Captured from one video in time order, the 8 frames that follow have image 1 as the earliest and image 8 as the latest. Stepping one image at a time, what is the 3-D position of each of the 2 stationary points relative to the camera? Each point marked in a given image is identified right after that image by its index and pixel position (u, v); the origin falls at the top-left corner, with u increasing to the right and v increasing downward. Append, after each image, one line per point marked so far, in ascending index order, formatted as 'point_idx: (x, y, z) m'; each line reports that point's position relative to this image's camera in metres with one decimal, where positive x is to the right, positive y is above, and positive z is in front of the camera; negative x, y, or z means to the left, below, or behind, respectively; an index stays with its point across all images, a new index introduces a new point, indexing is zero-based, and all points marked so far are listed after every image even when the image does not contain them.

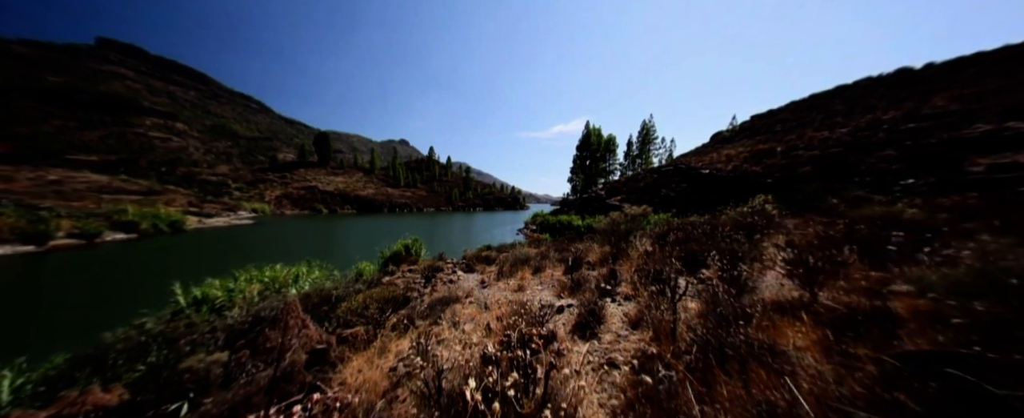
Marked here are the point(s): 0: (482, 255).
0: (-1.4, -2.1, +12.2) m
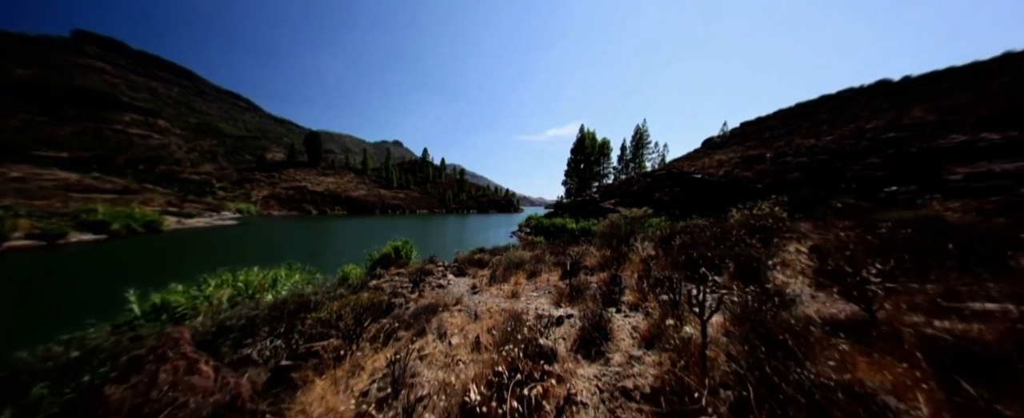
0: (-1.7, -2.1, +11.7) m
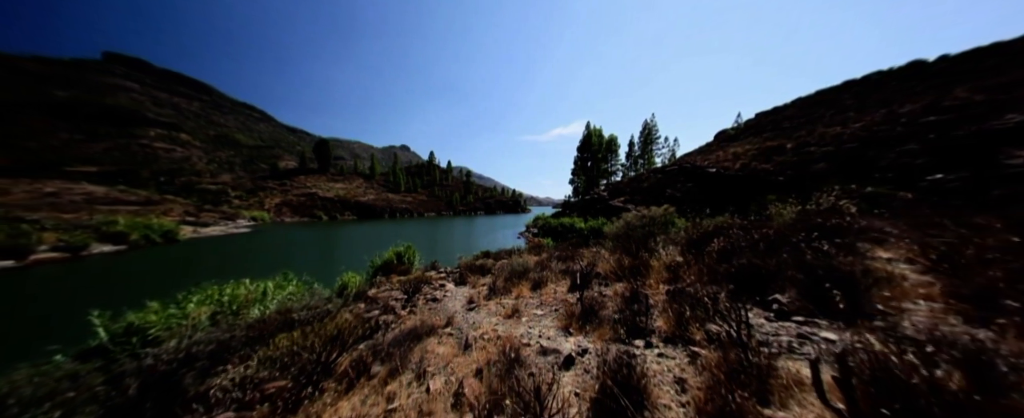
0: (-1.5, -2.2, +10.9) m
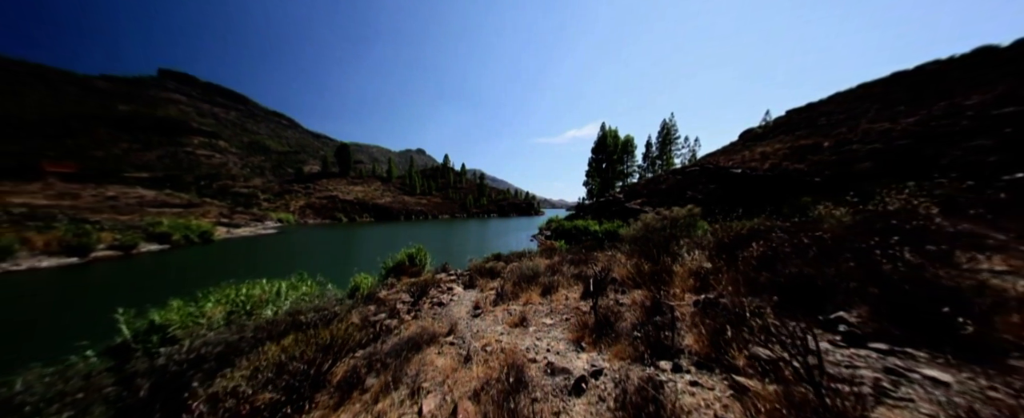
0: (-1.0, -2.3, +10.6) m
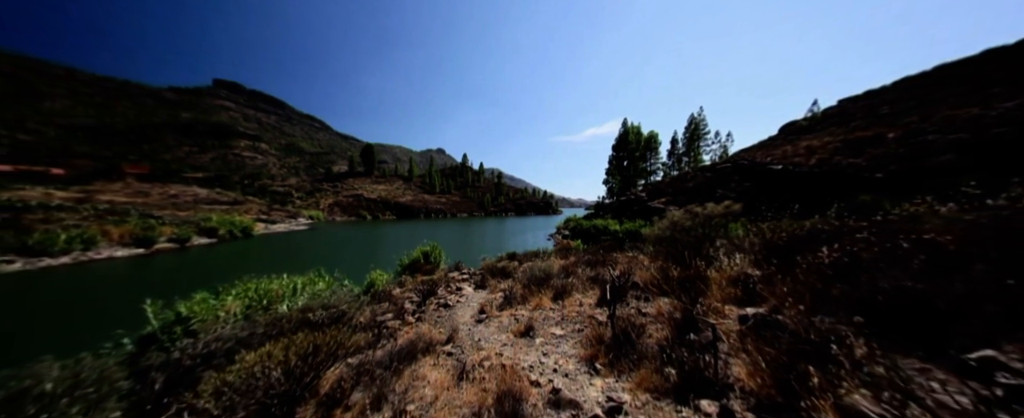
0: (-0.5, -2.1, +10.1) m
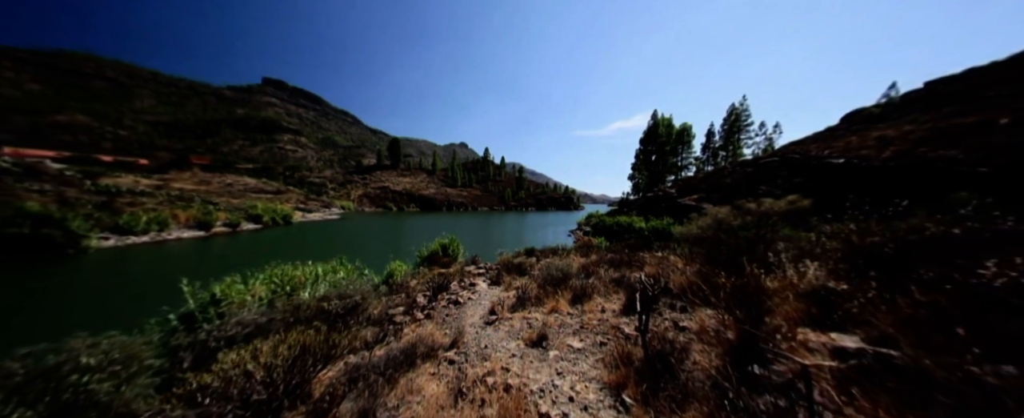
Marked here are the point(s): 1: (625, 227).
0: (+0.1, -1.9, +9.7) m
1: (+6.1, -1.0, +14.2) m
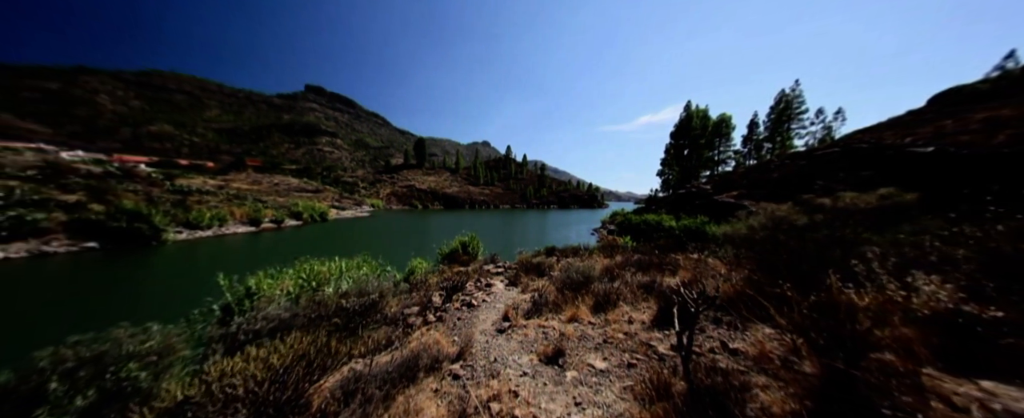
0: (+0.8, -1.8, +9.3) m
1: (+7.1, -0.8, +13.3) m
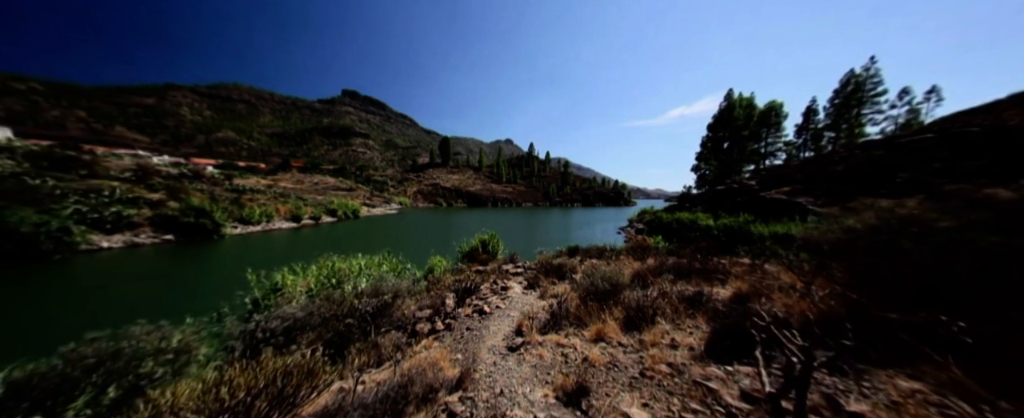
0: (+1.4, -1.7, +8.6) m
1: (+8.1, -0.7, +12.0) m
